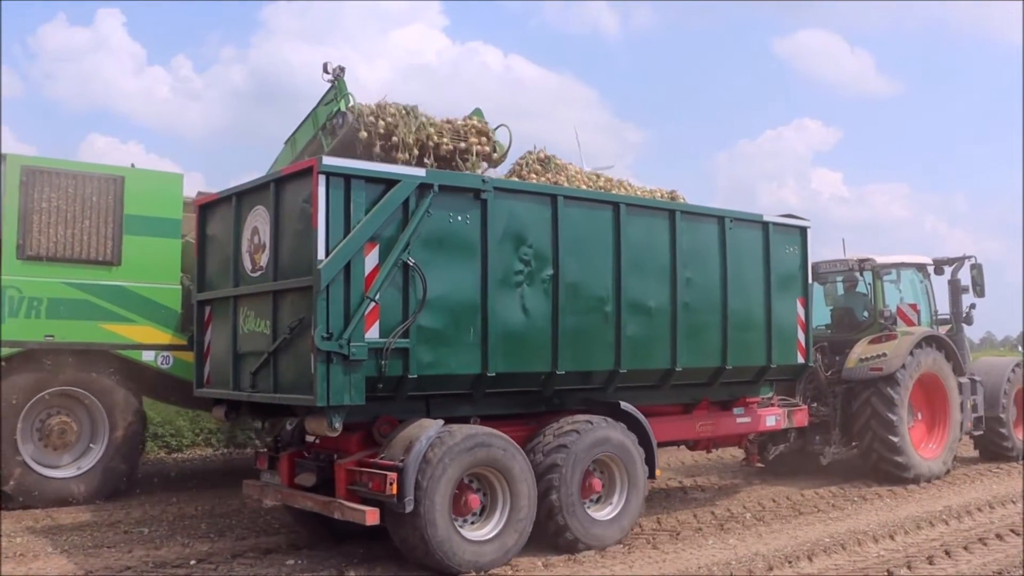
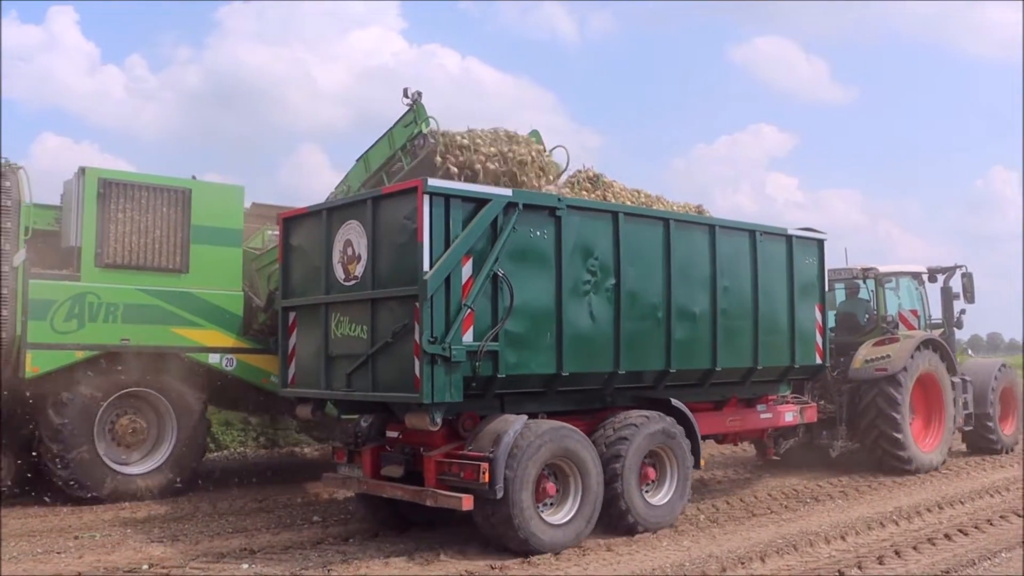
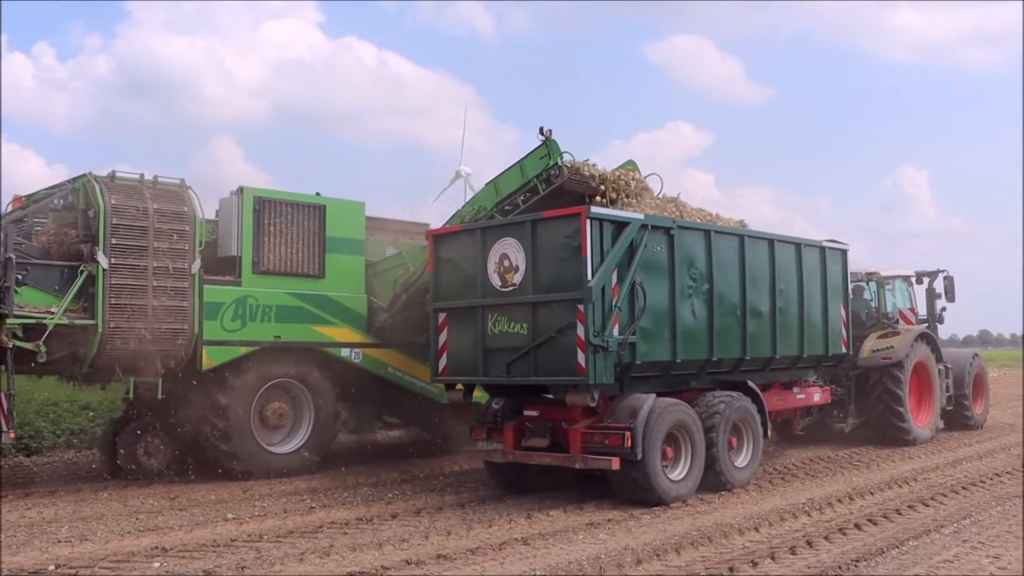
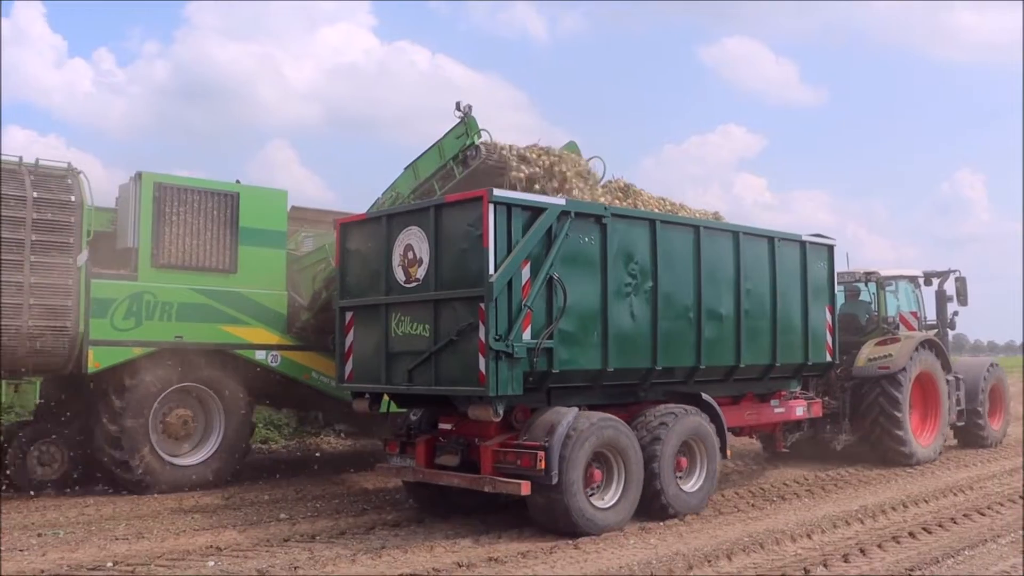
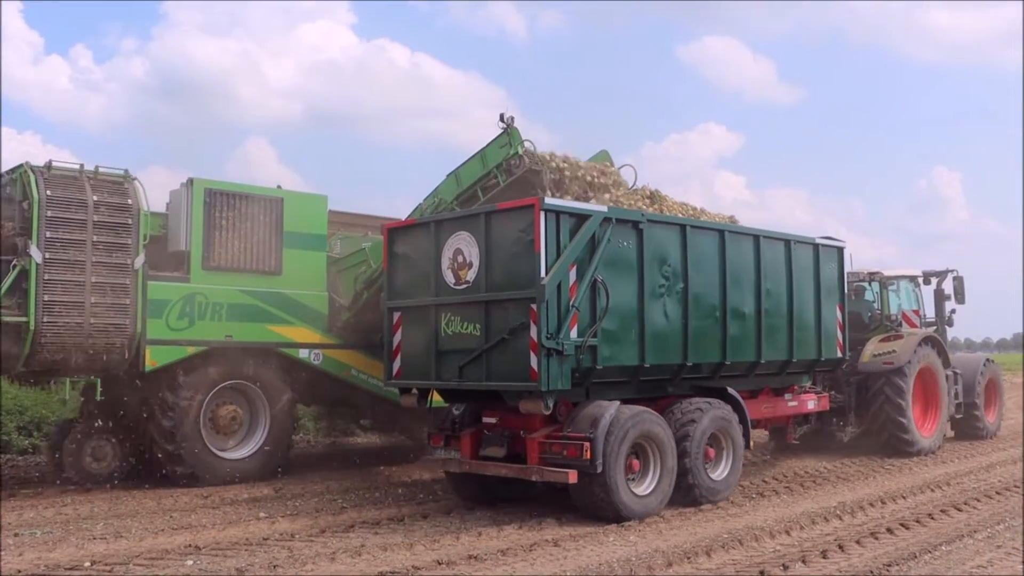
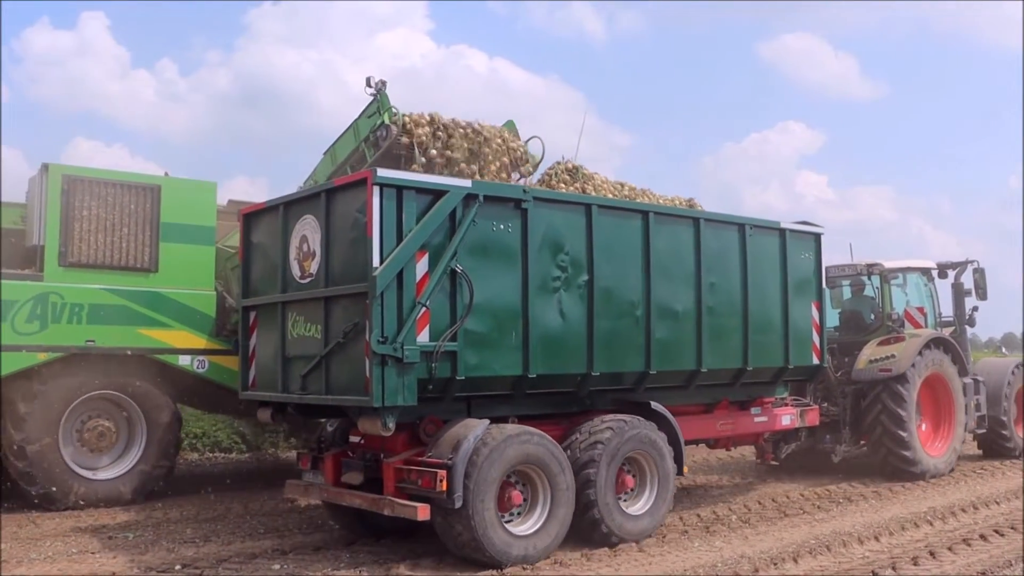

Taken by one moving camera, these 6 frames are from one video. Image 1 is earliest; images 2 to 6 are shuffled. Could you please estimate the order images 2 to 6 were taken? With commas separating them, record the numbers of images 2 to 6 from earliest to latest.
6, 2, 4, 5, 3
